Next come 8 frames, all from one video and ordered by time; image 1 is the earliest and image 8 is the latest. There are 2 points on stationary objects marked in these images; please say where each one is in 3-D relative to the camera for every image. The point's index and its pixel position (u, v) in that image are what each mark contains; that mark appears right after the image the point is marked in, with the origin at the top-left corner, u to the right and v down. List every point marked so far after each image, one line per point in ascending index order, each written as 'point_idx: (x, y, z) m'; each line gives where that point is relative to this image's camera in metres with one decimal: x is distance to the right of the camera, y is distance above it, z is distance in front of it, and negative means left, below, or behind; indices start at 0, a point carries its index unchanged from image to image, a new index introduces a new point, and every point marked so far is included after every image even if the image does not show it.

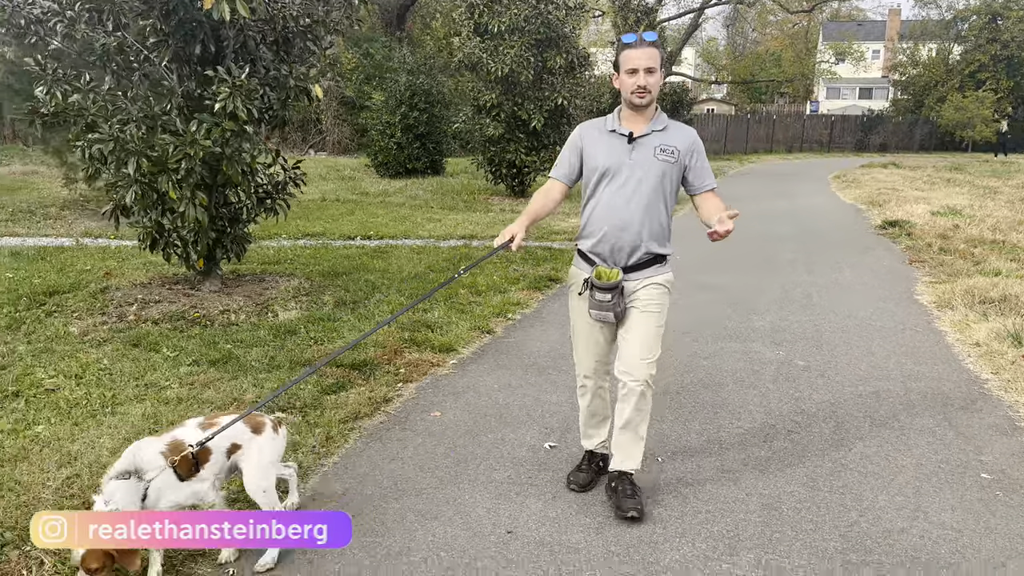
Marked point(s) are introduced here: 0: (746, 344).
0: (+1.7, -0.4, +5.9) m
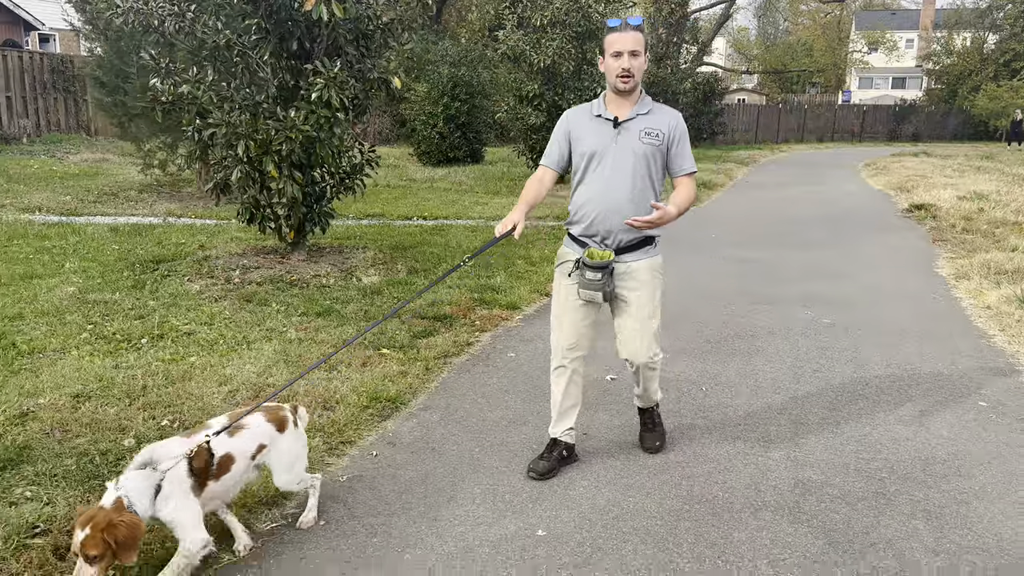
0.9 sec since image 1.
0: (+2.1, -0.1, +6.6) m
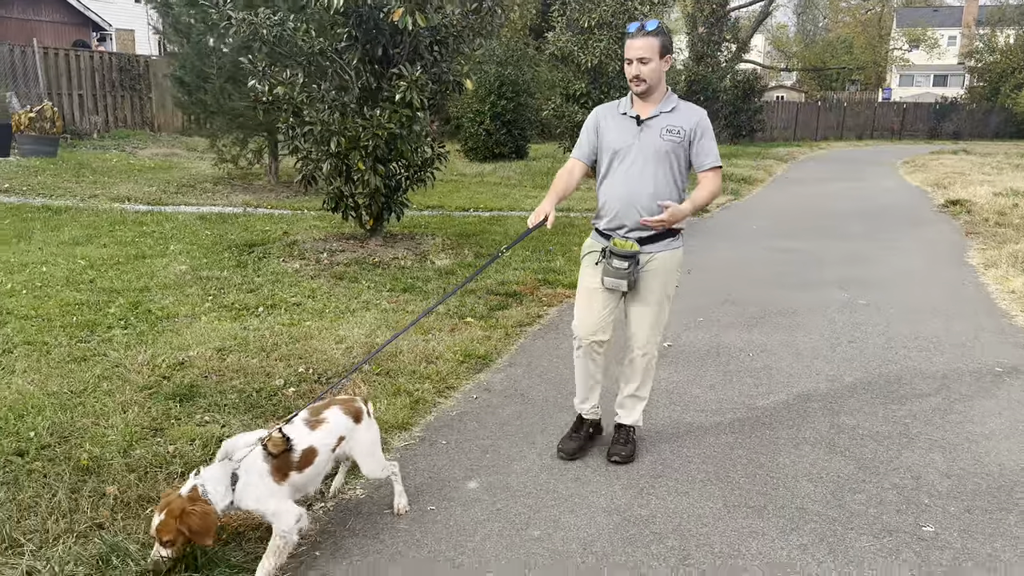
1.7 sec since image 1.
0: (+2.6, 0.0, +7.2) m
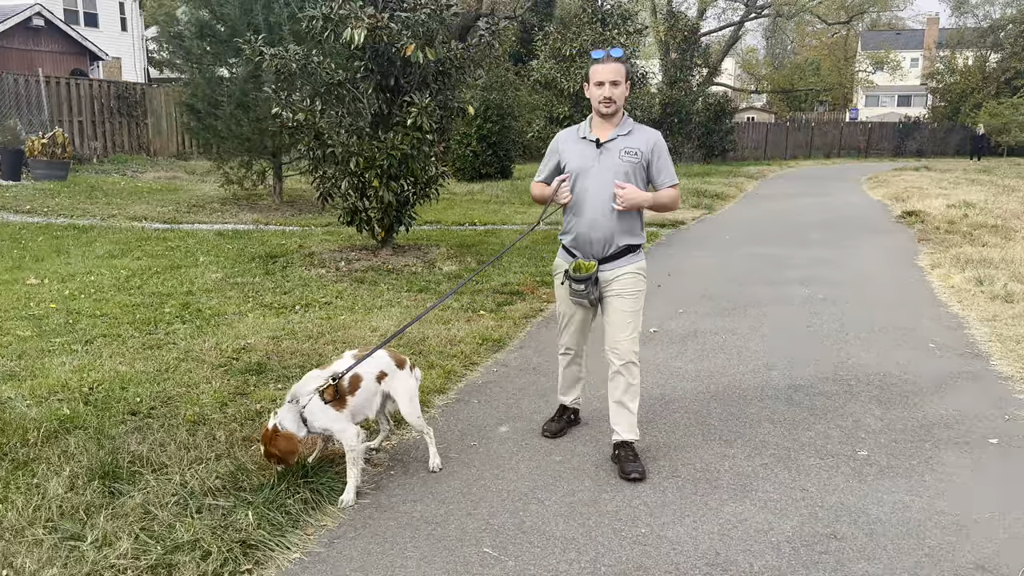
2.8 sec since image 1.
0: (+2.7, 0.0, +8.1) m
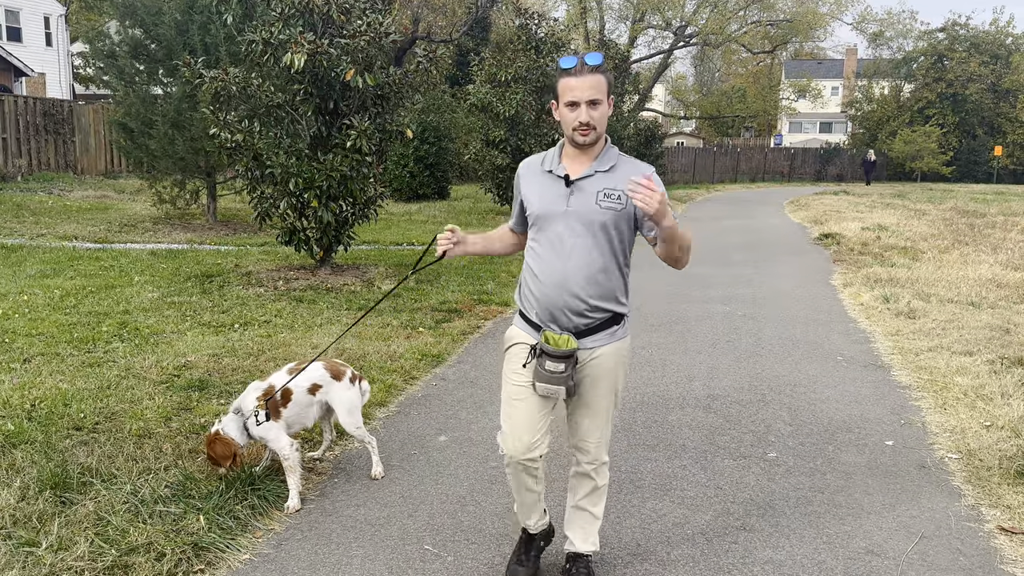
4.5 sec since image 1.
0: (+2.0, -0.2, +8.6) m
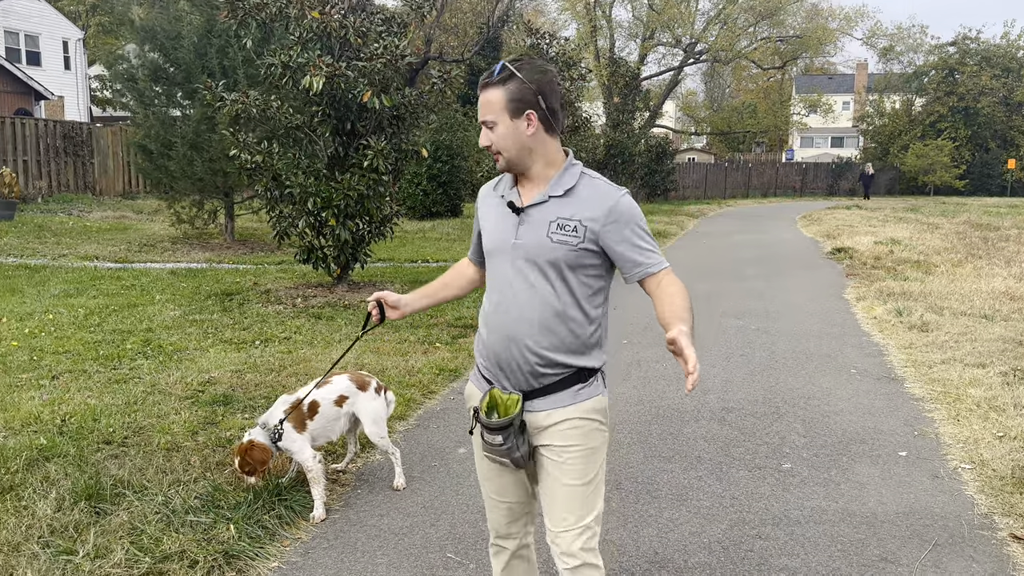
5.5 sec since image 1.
0: (+2.2, -0.3, +8.6) m
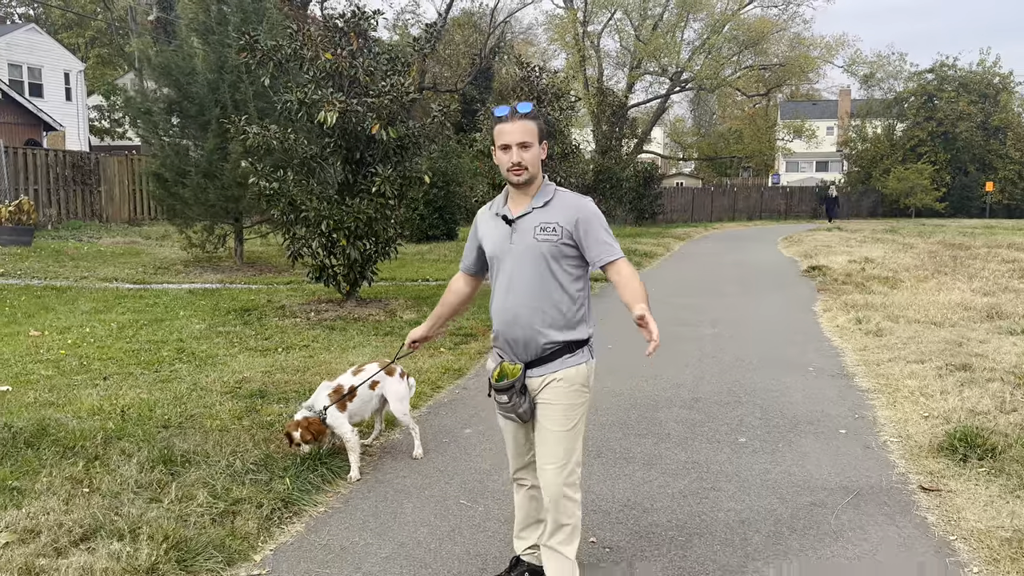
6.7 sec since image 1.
0: (+2.1, -0.5, +9.5) m
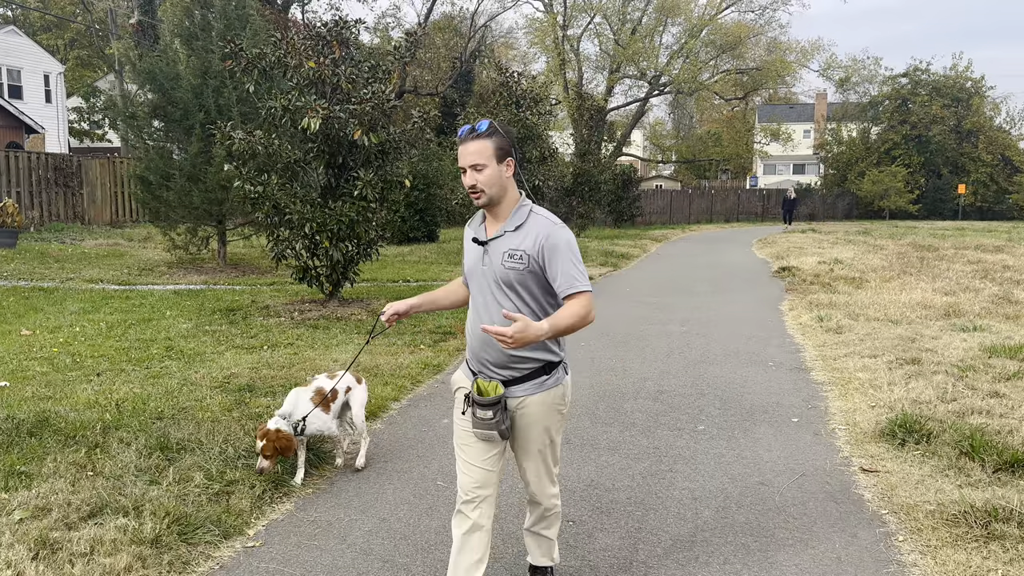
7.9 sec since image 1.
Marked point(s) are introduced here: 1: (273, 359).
0: (+1.8, -0.5, +9.9) m
1: (-2.1, -0.6, +7.4) m
